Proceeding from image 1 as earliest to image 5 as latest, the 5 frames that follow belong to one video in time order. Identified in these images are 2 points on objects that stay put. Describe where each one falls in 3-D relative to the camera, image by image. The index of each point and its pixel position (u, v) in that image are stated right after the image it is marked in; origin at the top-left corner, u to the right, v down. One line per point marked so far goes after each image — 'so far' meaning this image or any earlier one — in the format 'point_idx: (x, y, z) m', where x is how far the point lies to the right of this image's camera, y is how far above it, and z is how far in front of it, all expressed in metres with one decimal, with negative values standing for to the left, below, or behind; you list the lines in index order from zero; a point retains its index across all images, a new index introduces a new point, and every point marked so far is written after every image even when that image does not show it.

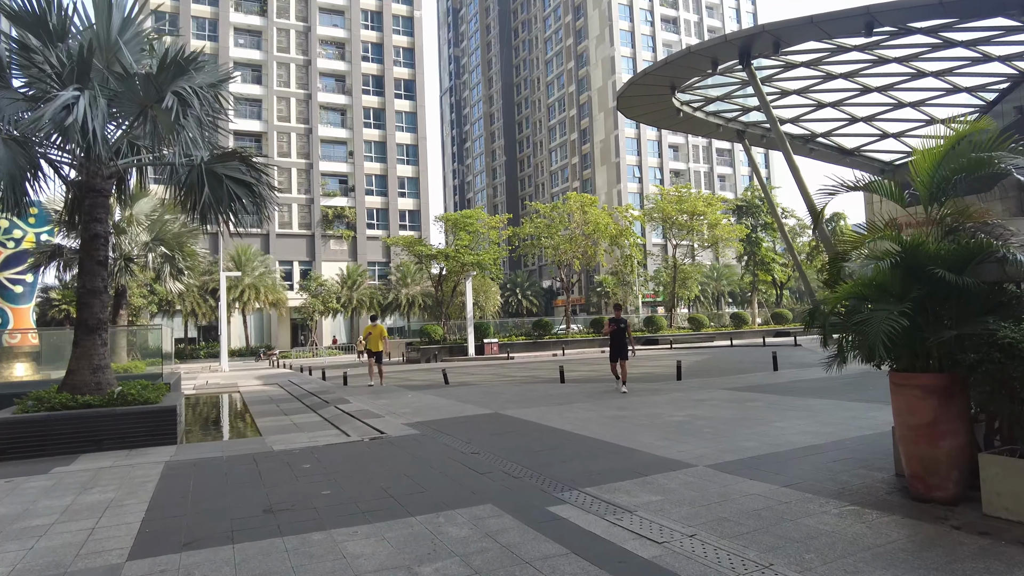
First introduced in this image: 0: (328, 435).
0: (-2.3, -1.9, +8.3) m
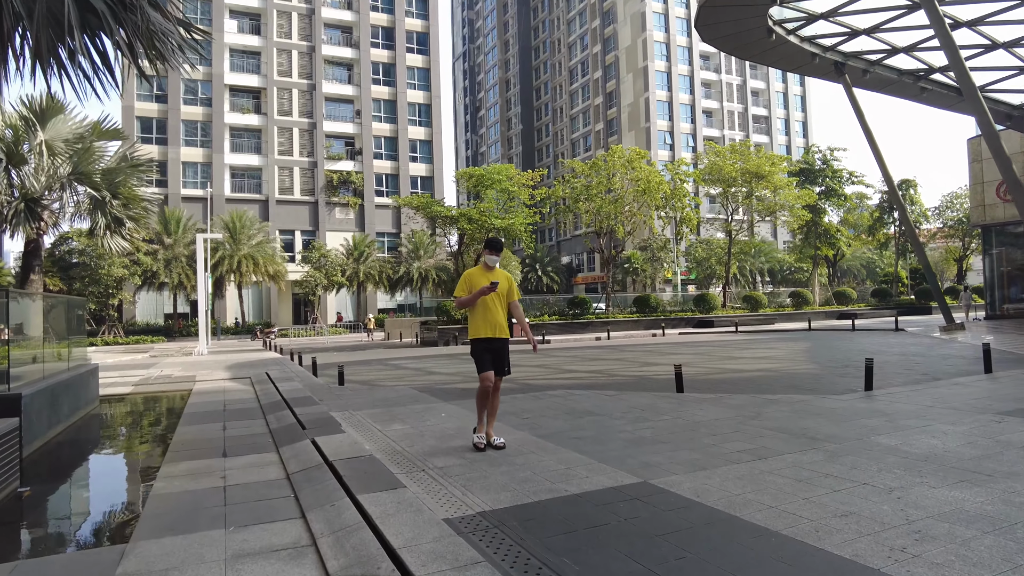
0: (-1.2, -1.4, +3.4) m
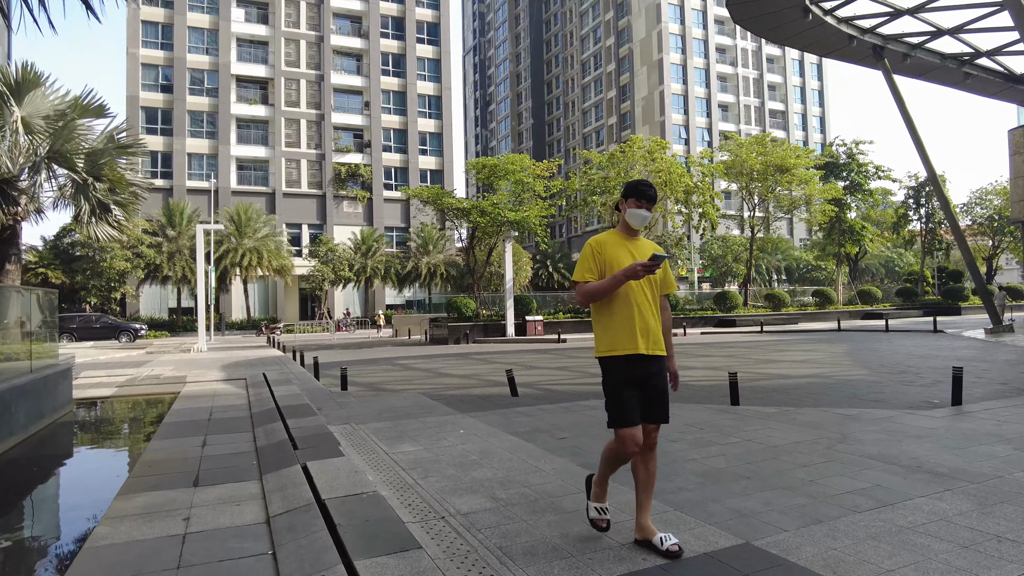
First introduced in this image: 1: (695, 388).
0: (-1.0, -1.3, +2.2) m
1: (+2.7, -1.5, +9.9) m
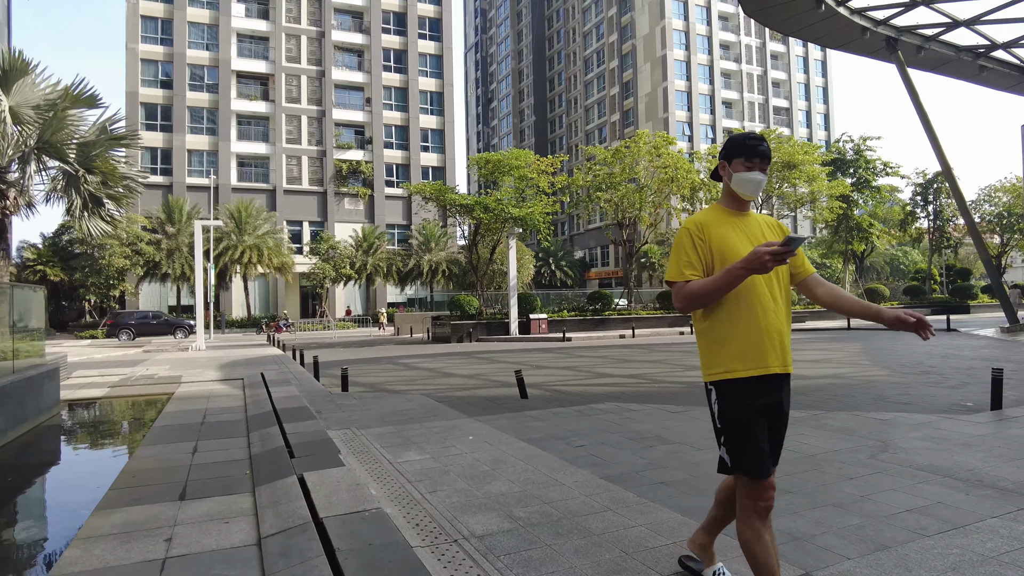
0: (-0.9, -1.3, +1.8) m
1: (+2.8, -1.4, +9.5) m
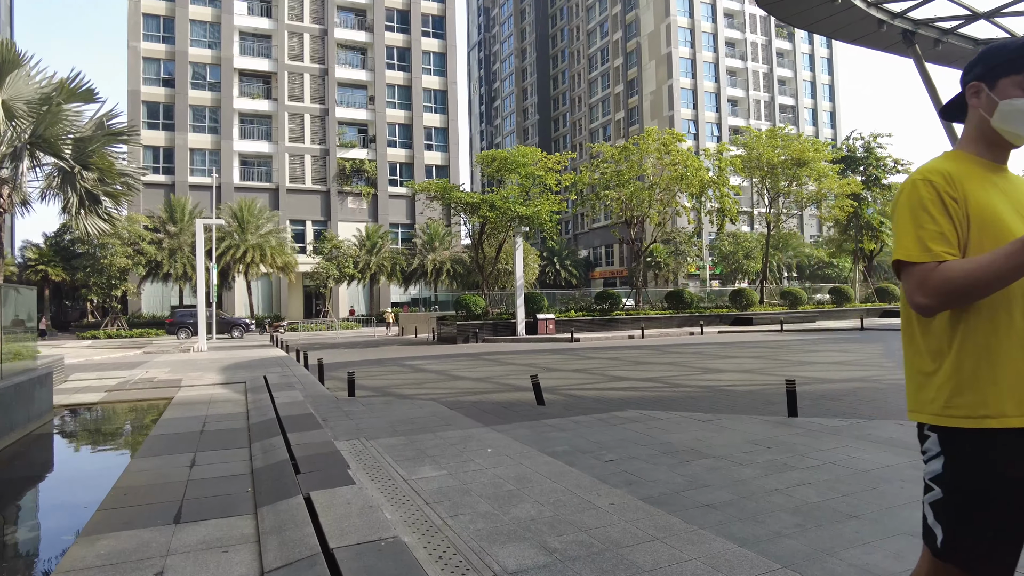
0: (-0.7, -1.3, +1.4) m
1: (+3.0, -1.4, +9.0) m
